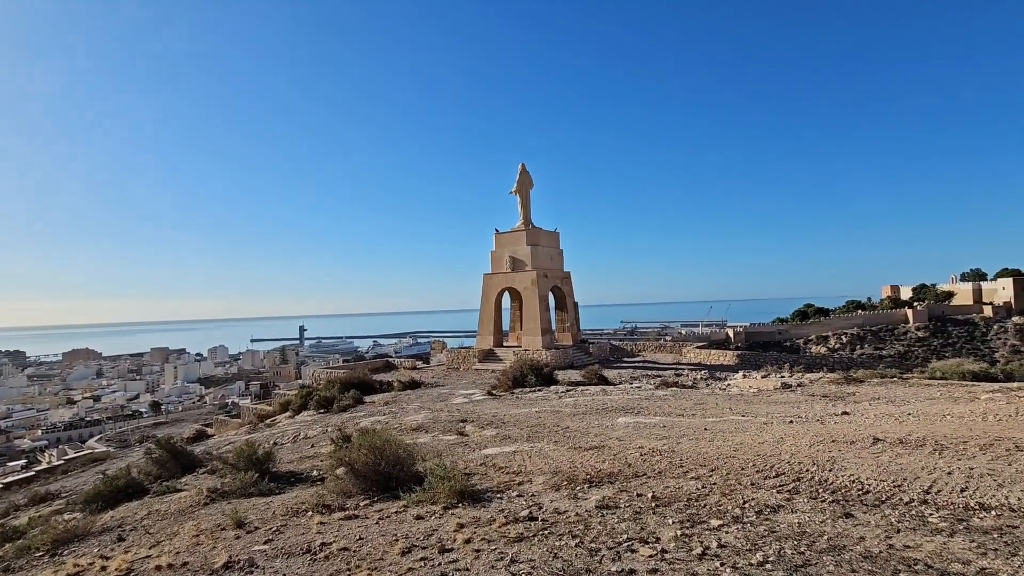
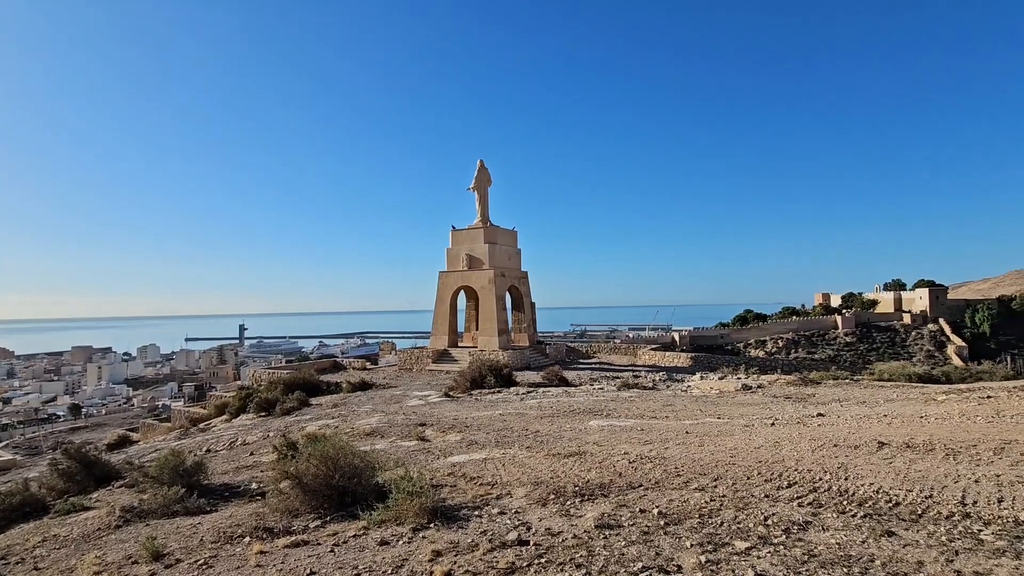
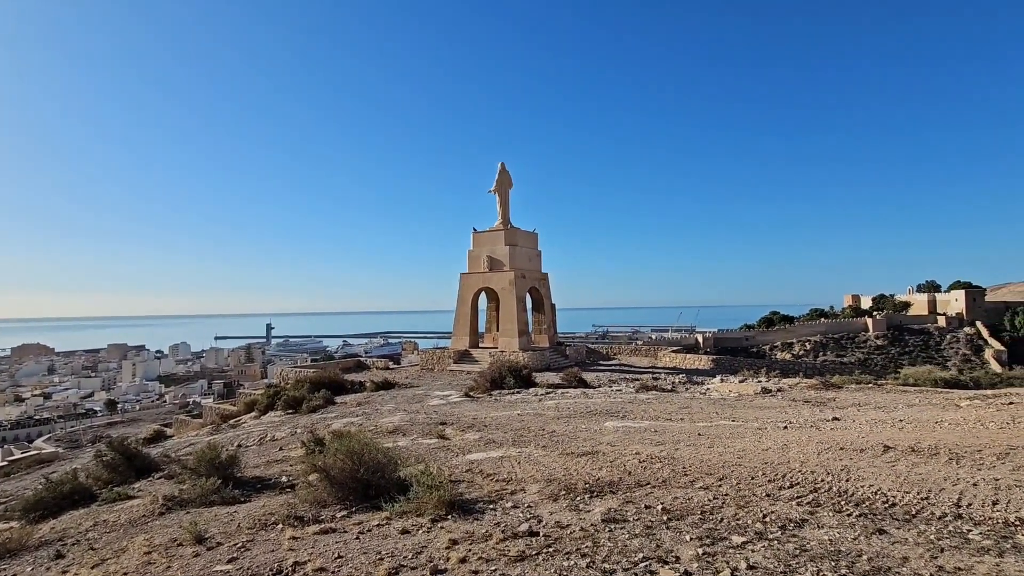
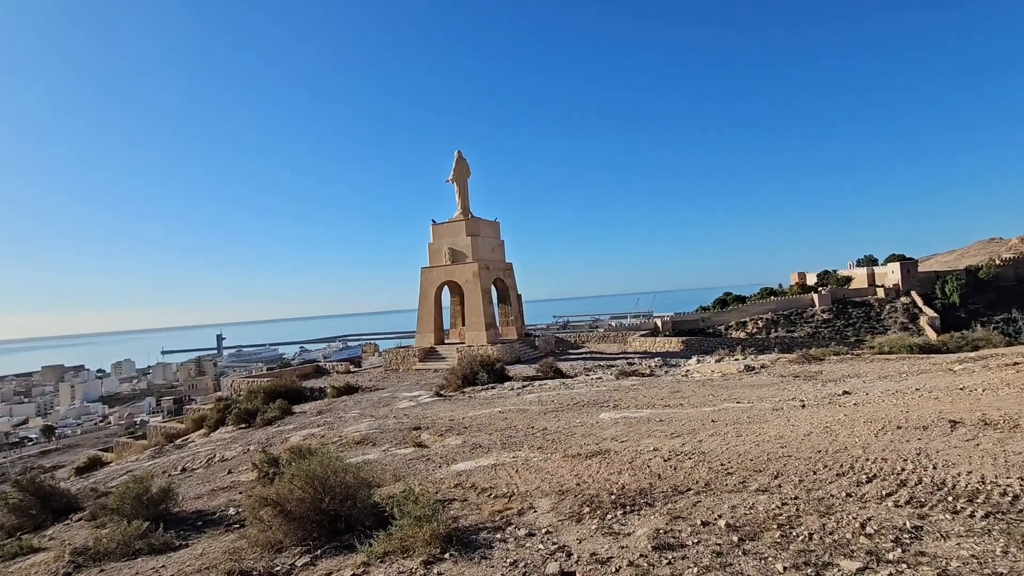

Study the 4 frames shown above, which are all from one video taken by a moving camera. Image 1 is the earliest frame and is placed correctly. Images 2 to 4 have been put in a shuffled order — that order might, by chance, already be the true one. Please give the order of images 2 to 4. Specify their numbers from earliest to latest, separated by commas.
3, 2, 4
